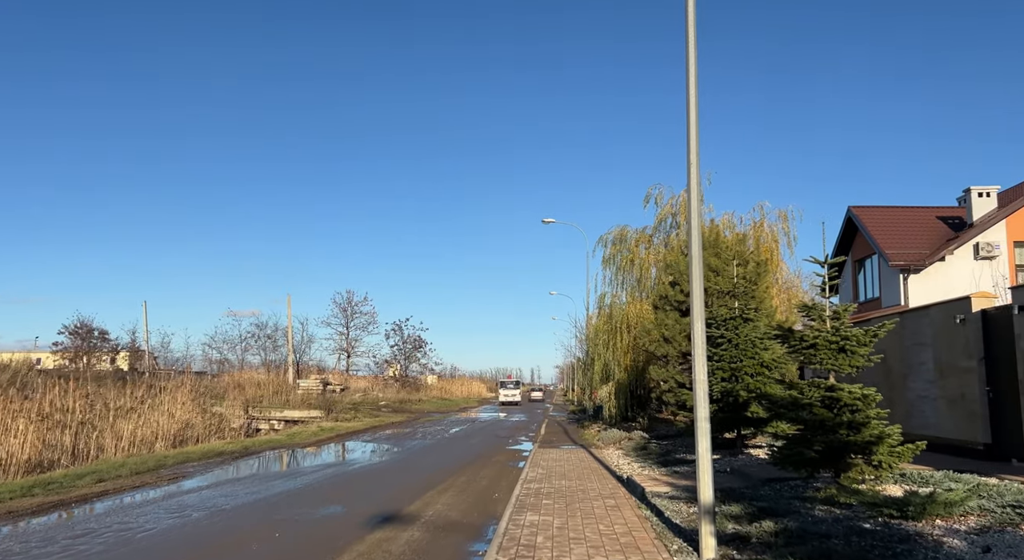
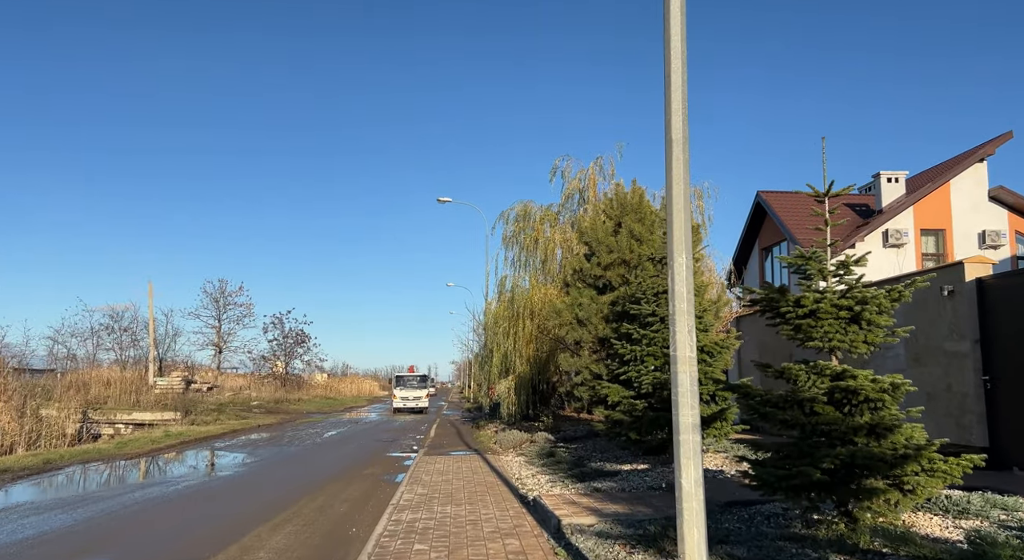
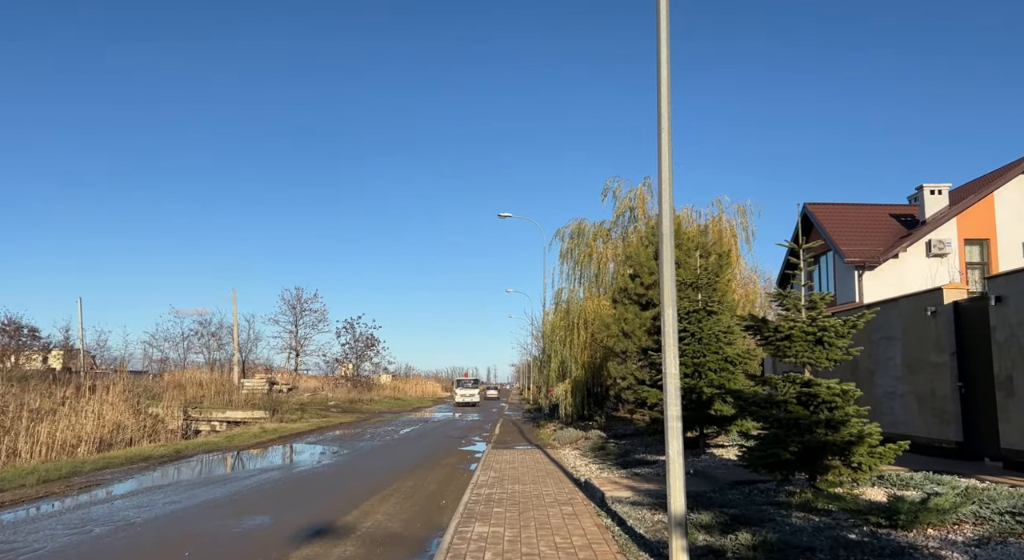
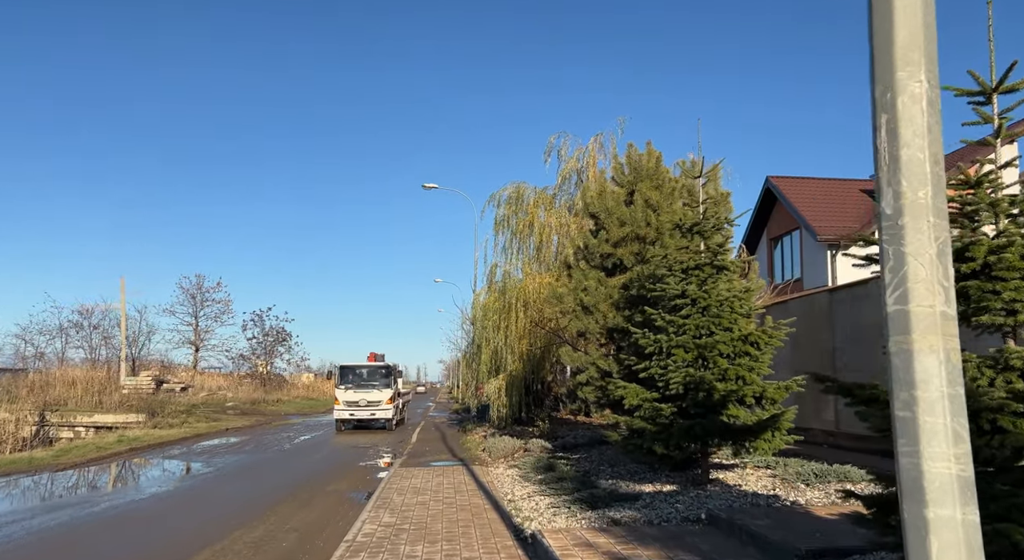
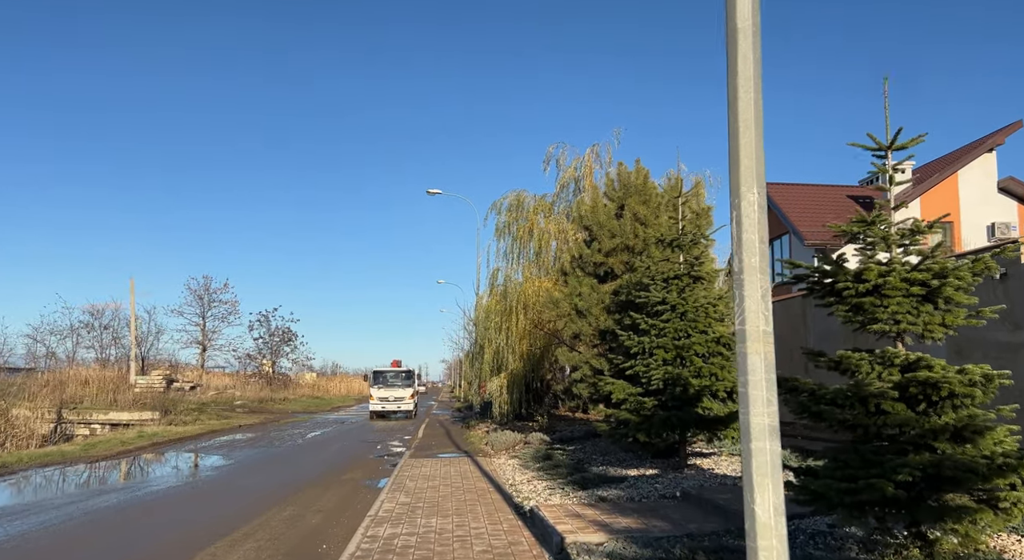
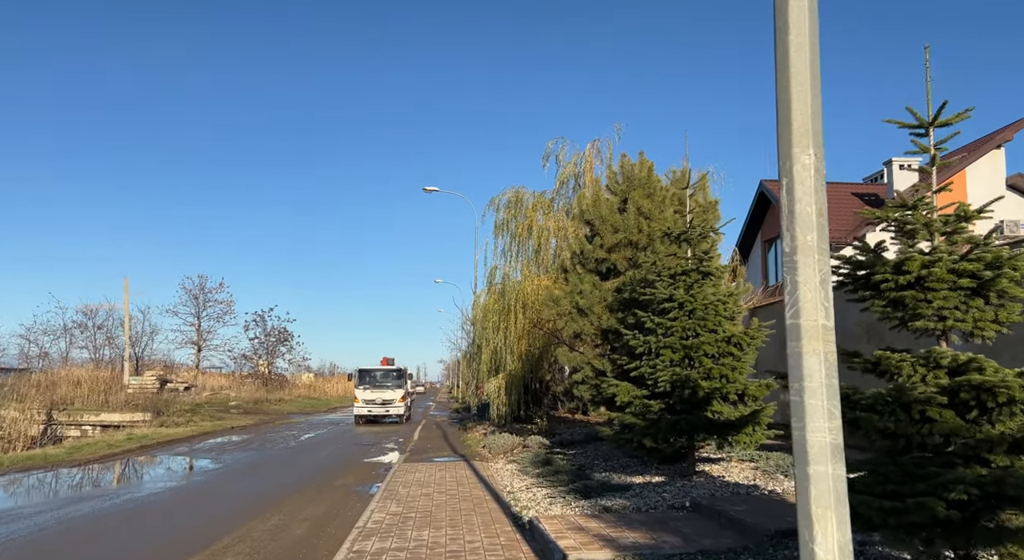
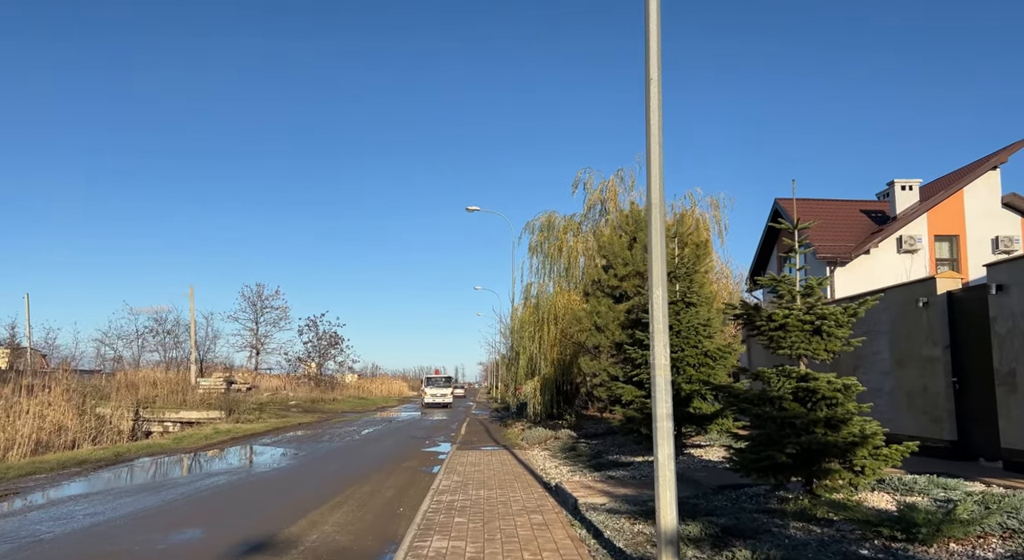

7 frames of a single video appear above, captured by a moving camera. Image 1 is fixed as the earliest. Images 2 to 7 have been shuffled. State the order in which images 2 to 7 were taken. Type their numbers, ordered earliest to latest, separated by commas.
3, 7, 2, 5, 6, 4
